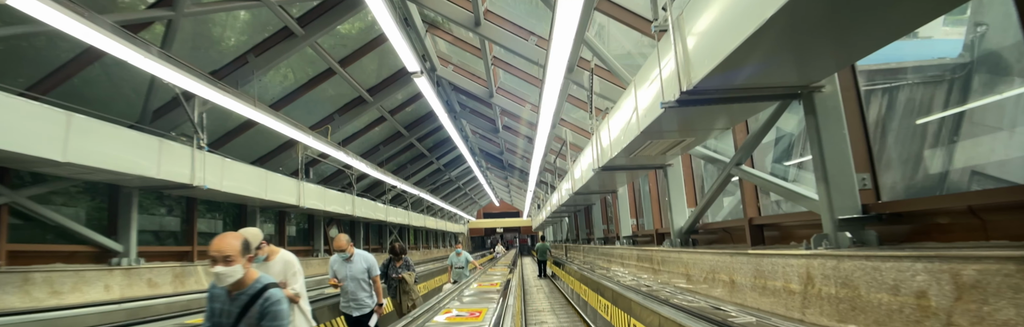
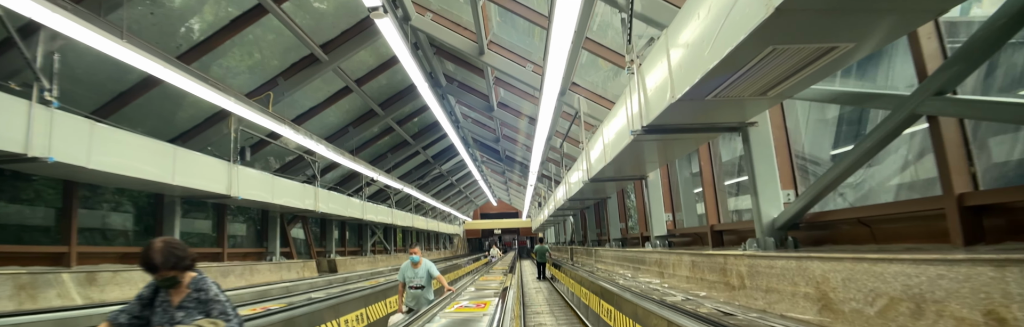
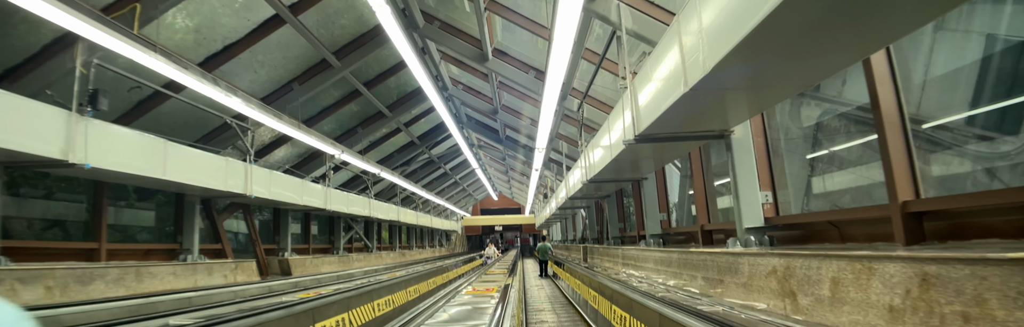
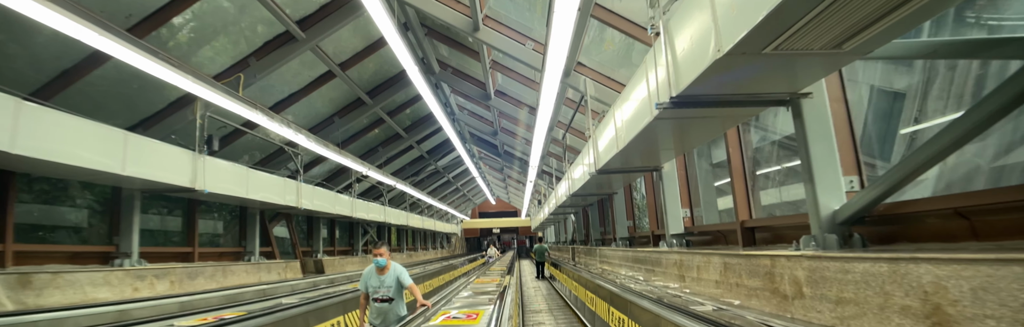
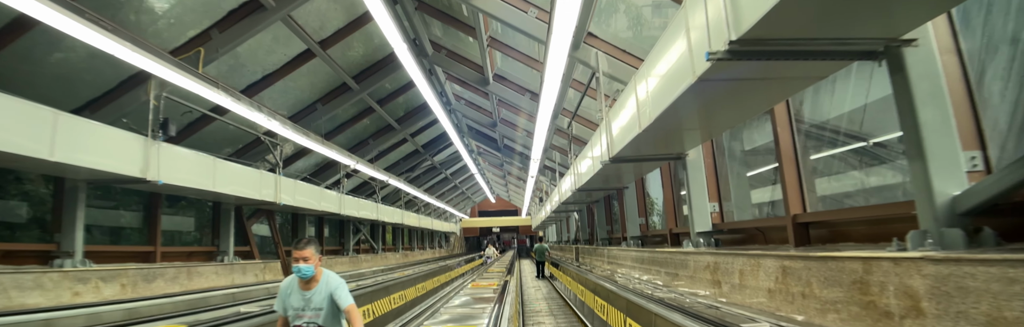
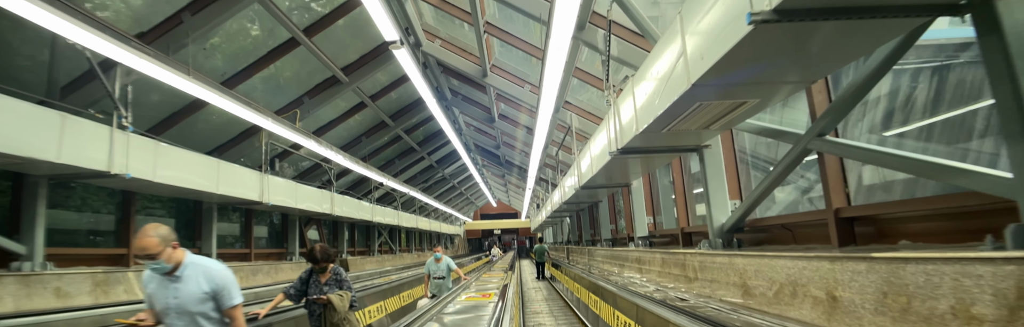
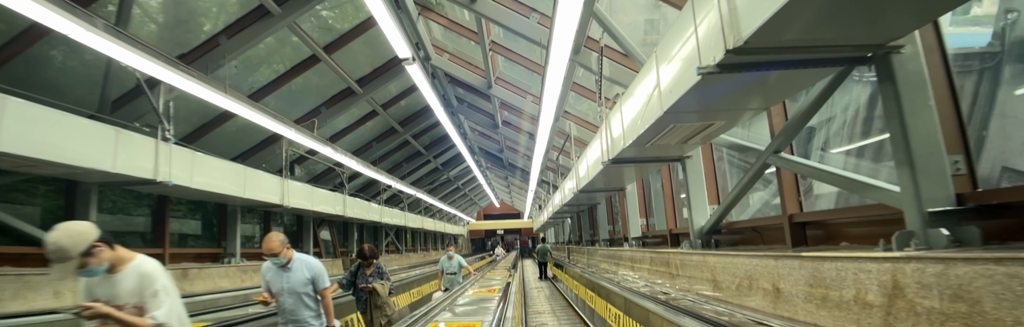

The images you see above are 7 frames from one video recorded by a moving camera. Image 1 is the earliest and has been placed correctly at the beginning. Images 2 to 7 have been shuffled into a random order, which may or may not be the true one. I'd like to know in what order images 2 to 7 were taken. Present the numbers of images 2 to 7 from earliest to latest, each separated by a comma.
7, 6, 2, 4, 5, 3
